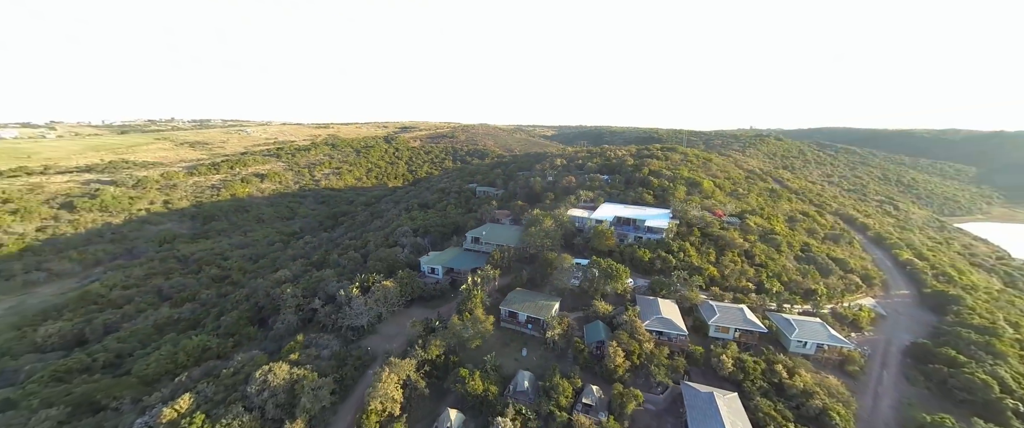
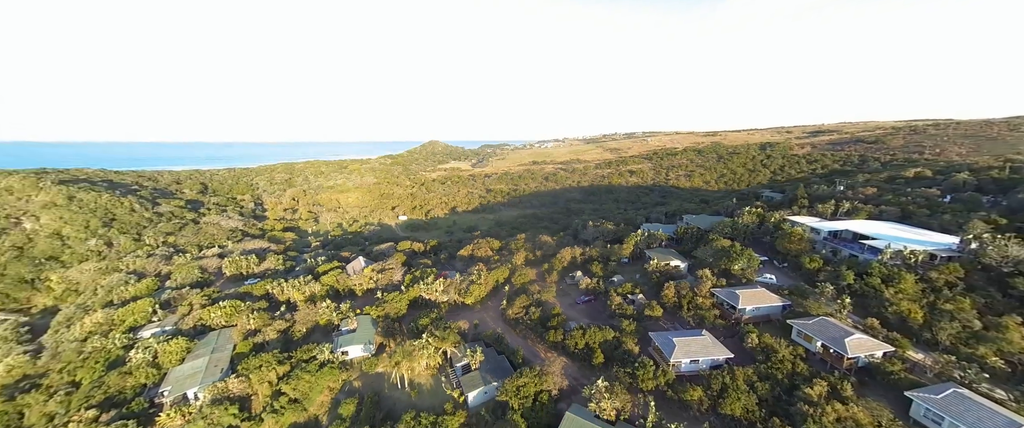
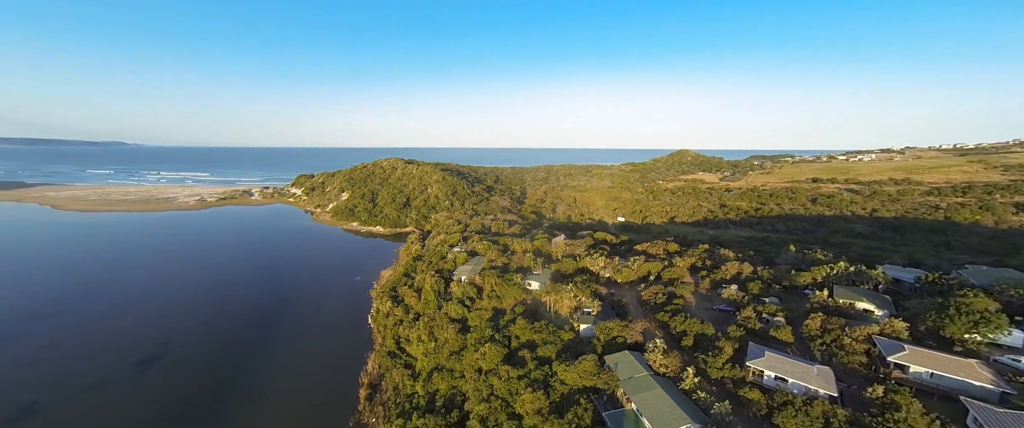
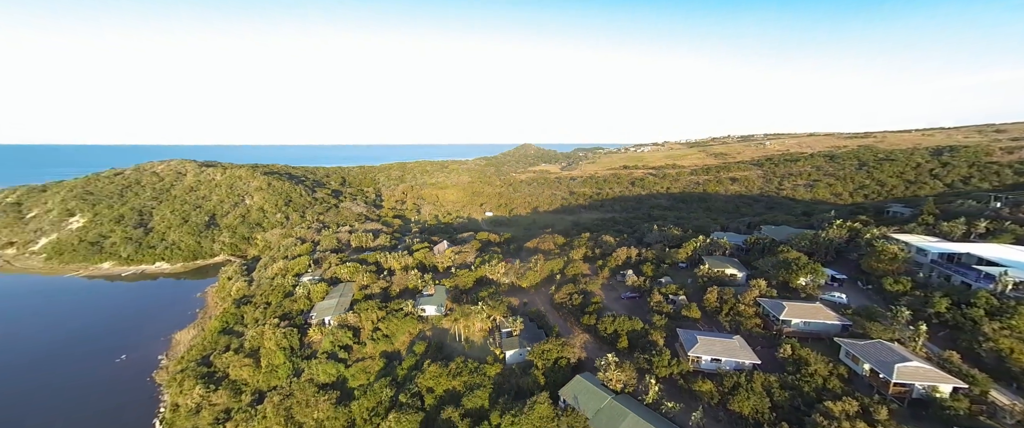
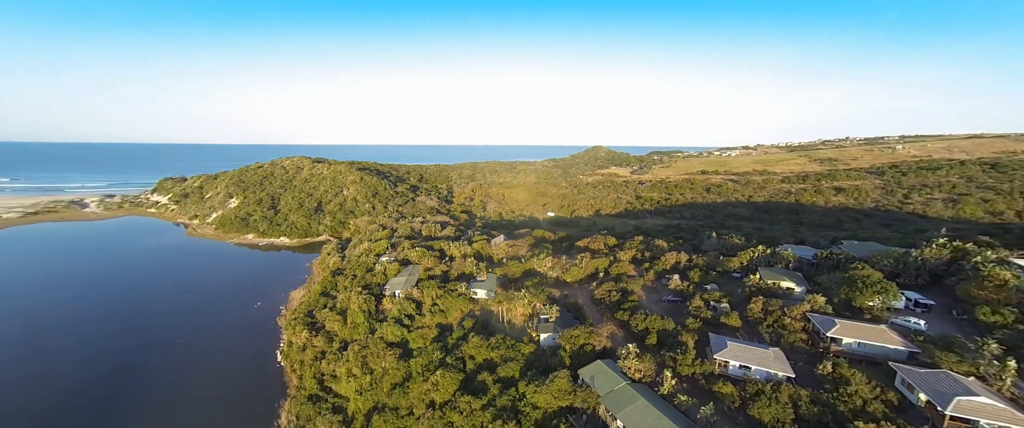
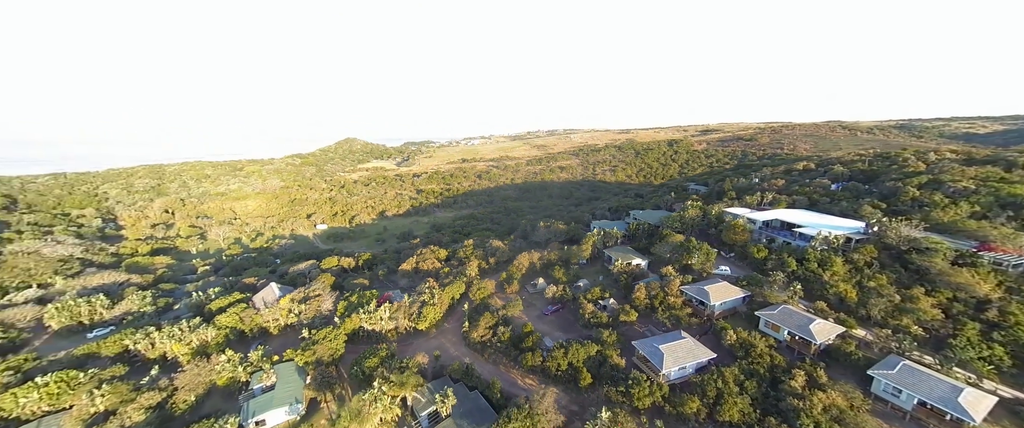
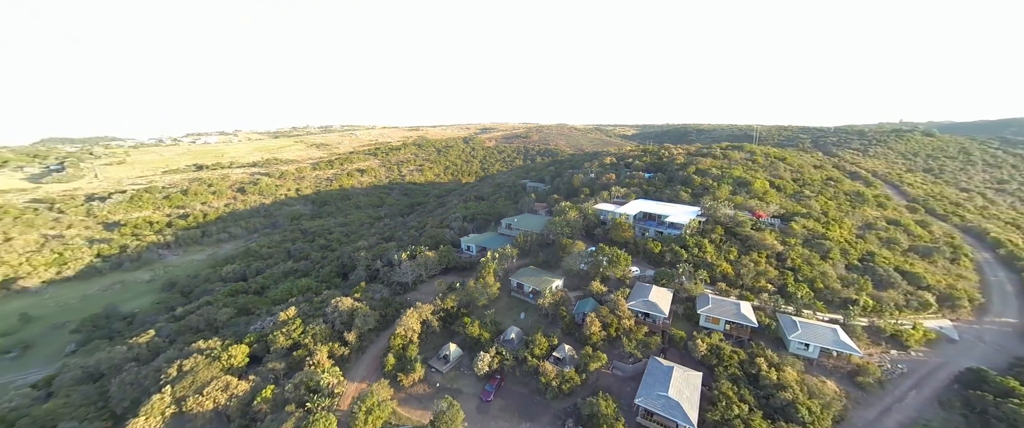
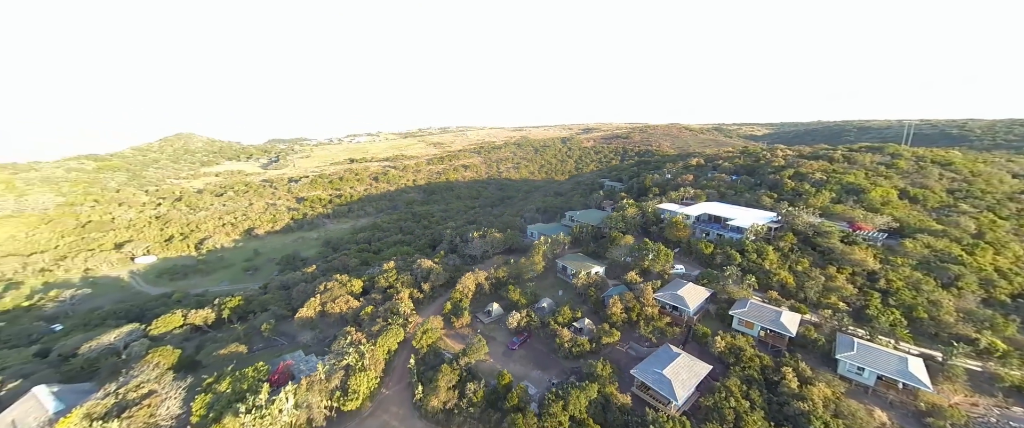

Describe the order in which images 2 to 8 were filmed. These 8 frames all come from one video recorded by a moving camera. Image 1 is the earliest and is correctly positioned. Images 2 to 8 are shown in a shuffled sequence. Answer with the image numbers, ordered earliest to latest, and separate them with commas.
7, 8, 6, 2, 4, 5, 3
